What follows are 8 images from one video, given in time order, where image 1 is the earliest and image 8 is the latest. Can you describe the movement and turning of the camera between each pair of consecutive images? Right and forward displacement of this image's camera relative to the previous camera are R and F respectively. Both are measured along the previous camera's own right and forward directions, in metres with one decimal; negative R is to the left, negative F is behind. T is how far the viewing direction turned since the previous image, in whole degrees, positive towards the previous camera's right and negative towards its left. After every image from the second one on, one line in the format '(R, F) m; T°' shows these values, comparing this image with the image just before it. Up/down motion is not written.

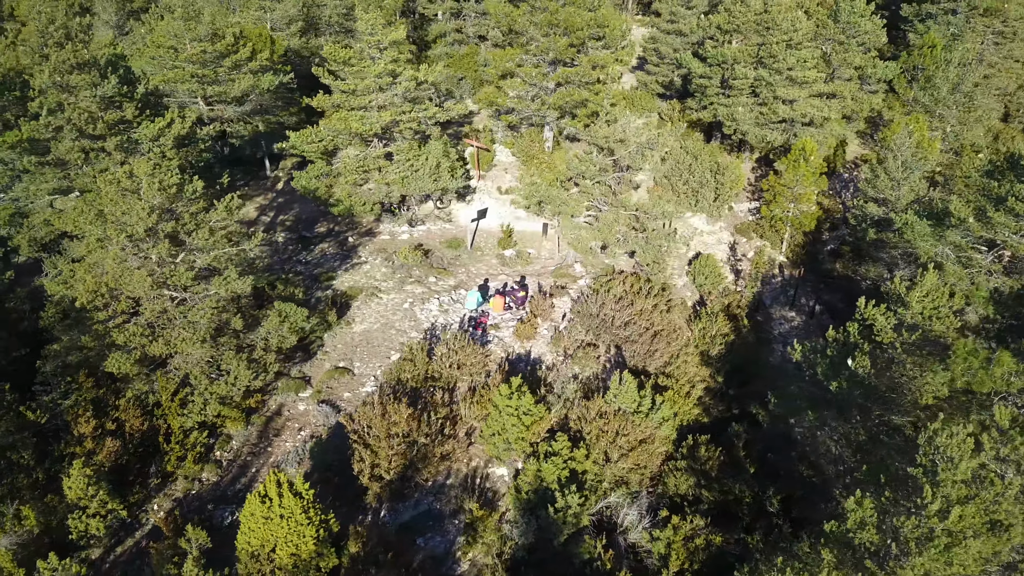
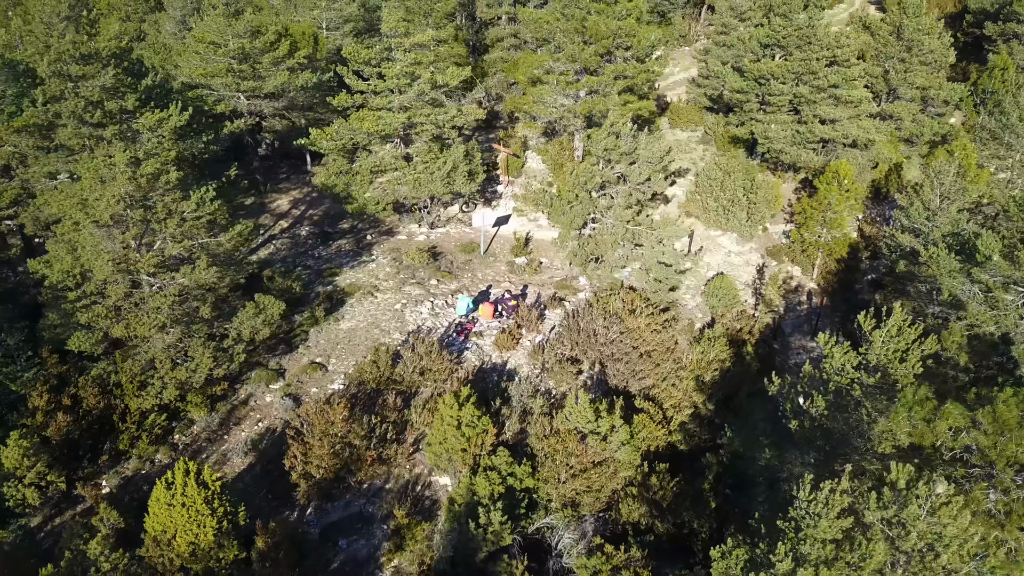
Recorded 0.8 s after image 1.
(+2.4, +0.4) m; -7°
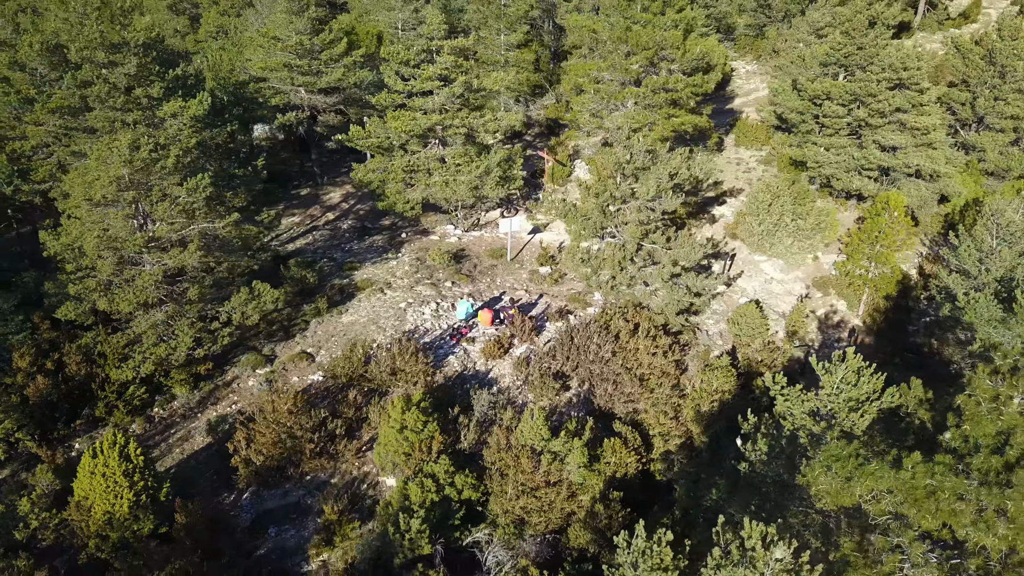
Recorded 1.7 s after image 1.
(+2.7, +0.4) m; -8°
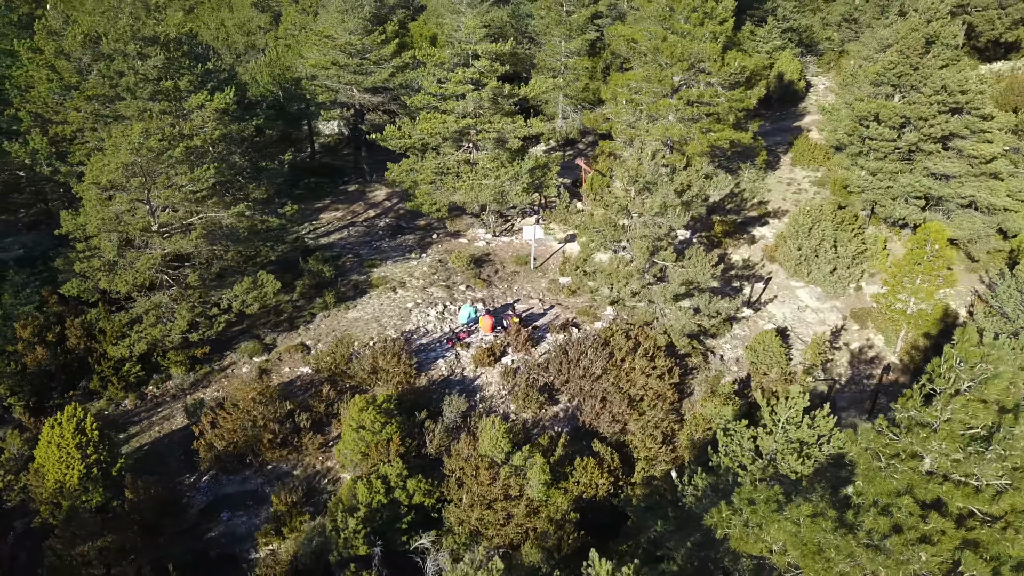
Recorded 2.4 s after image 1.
(+2.2, +0.3) m; -7°
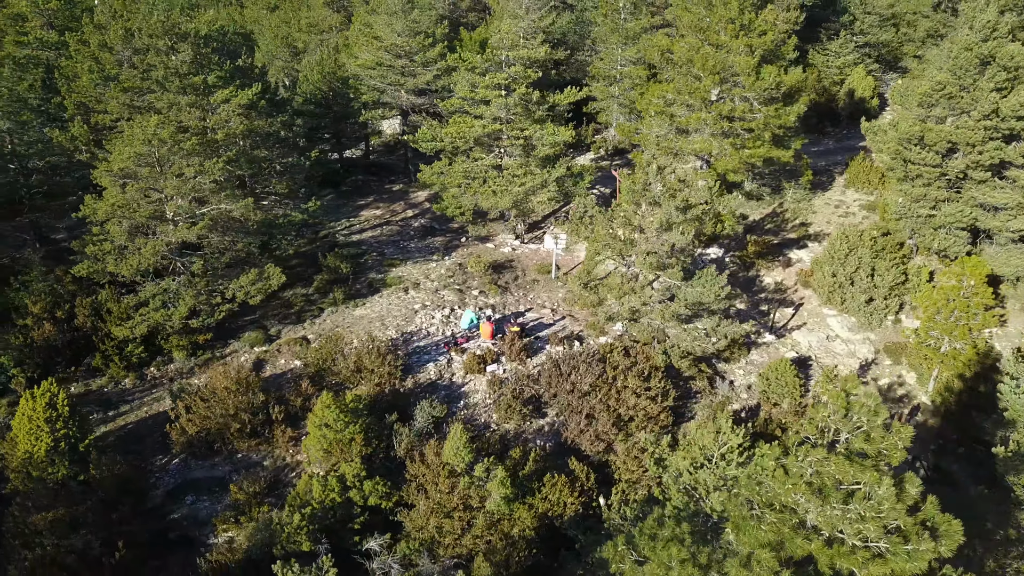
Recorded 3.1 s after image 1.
(+2.0, +0.3) m; -7°
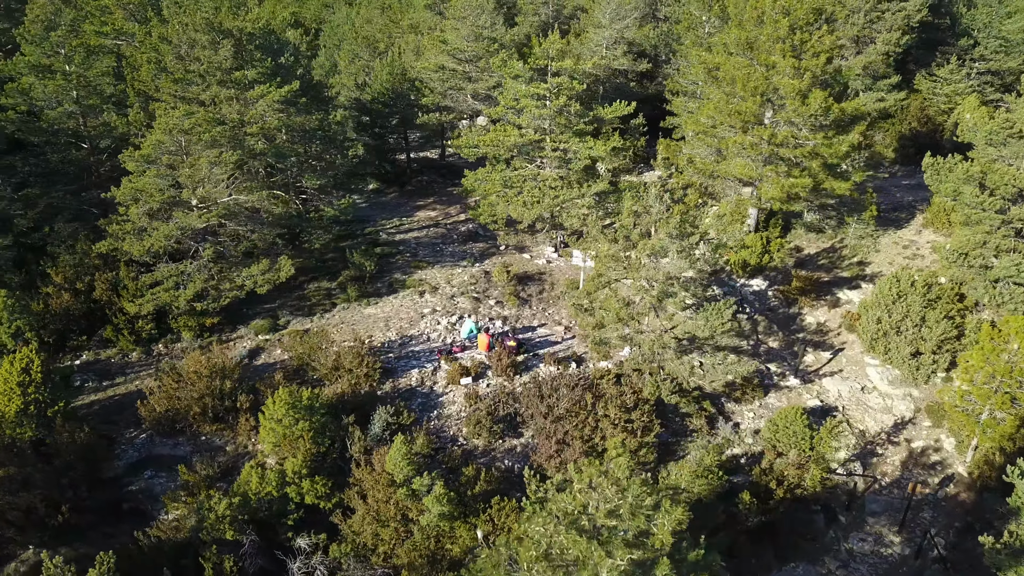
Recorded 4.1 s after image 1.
(+3.0, +0.6) m; -10°
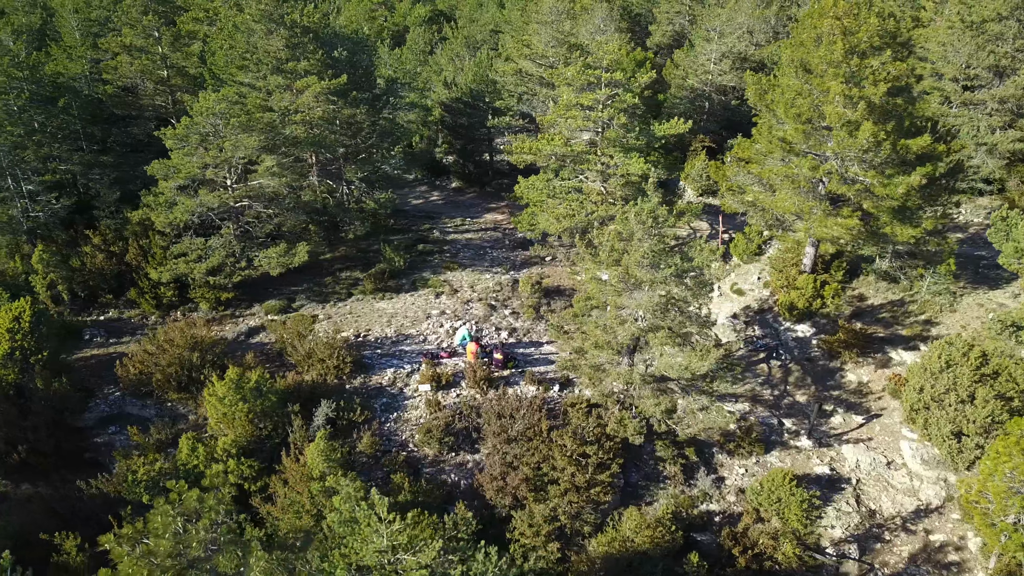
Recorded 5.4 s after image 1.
(+3.9, +0.9) m; -12°
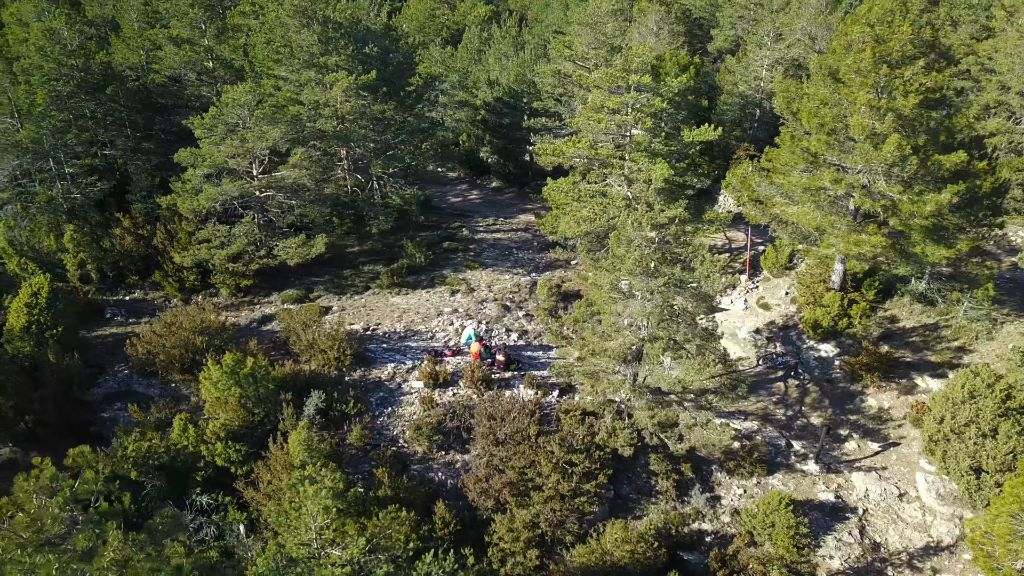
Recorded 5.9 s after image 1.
(+1.5, +0.2) m; -5°
